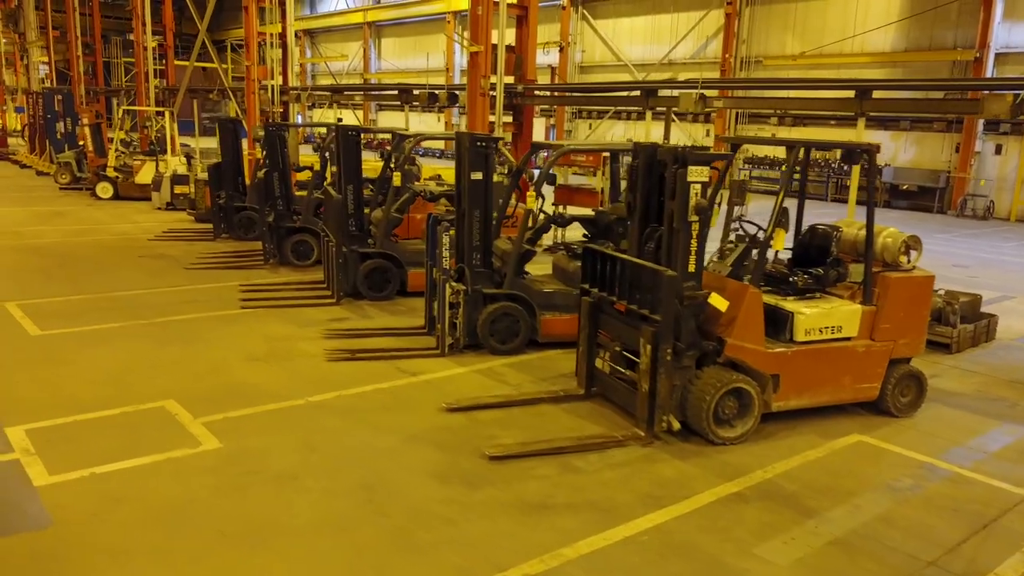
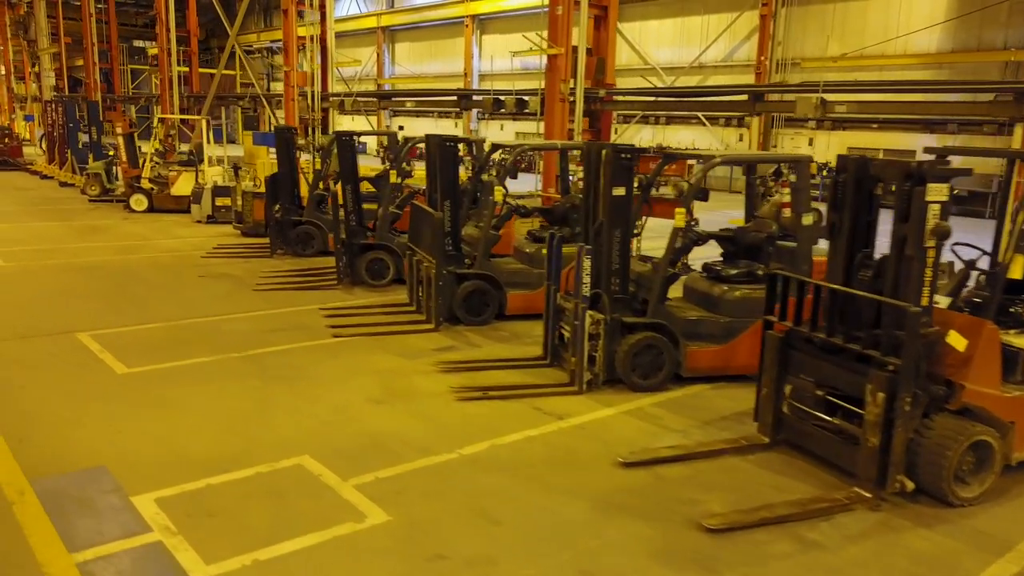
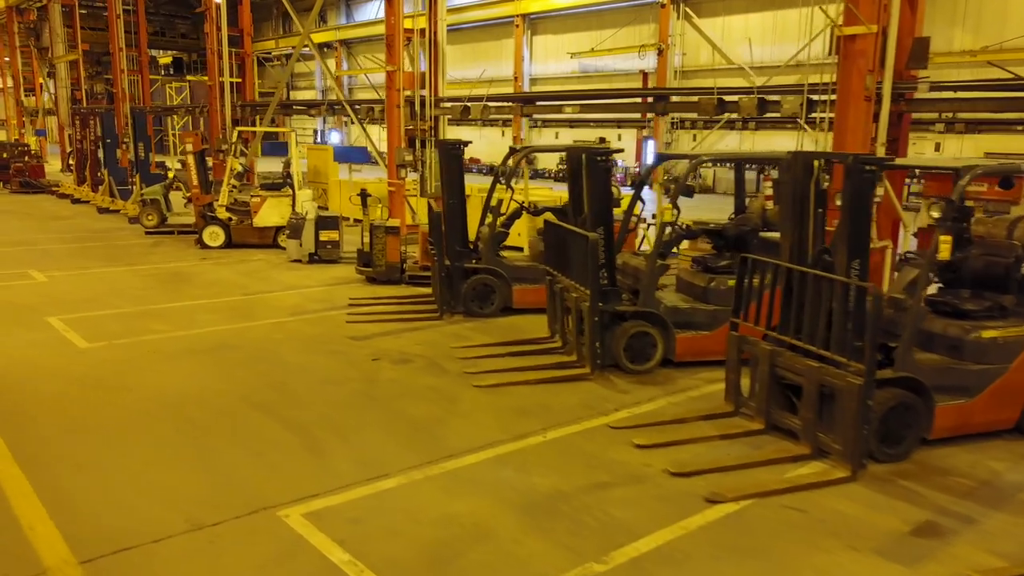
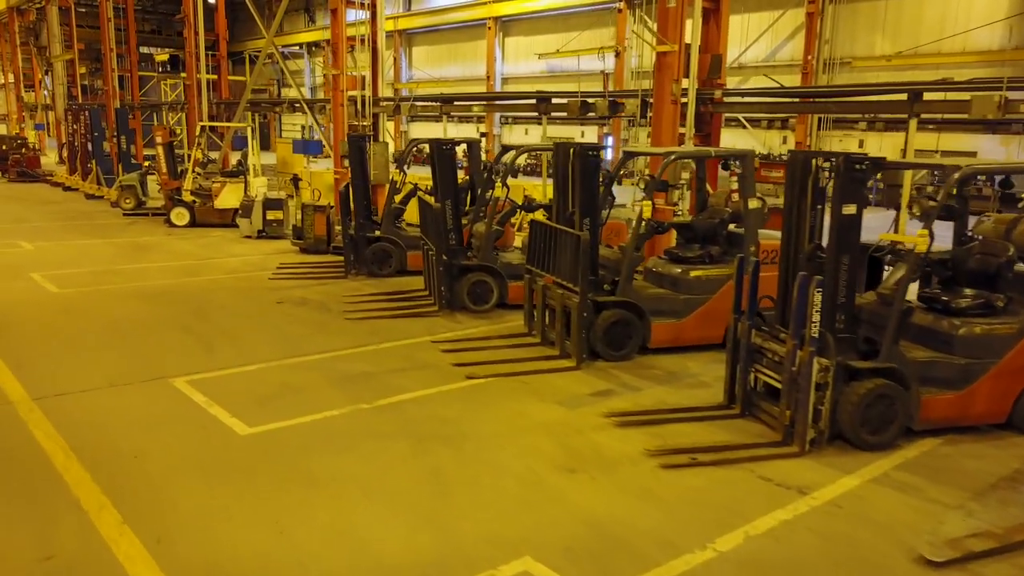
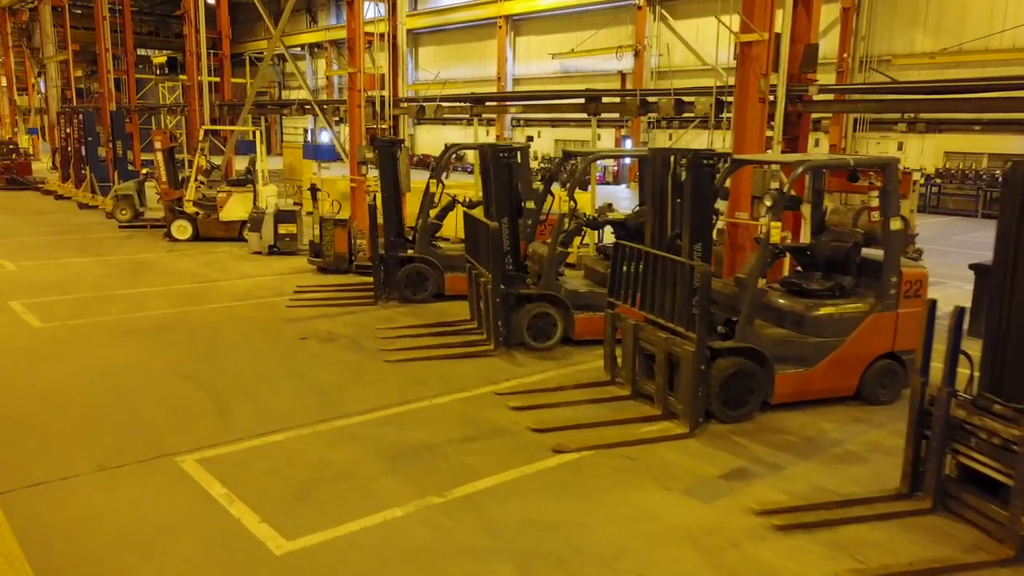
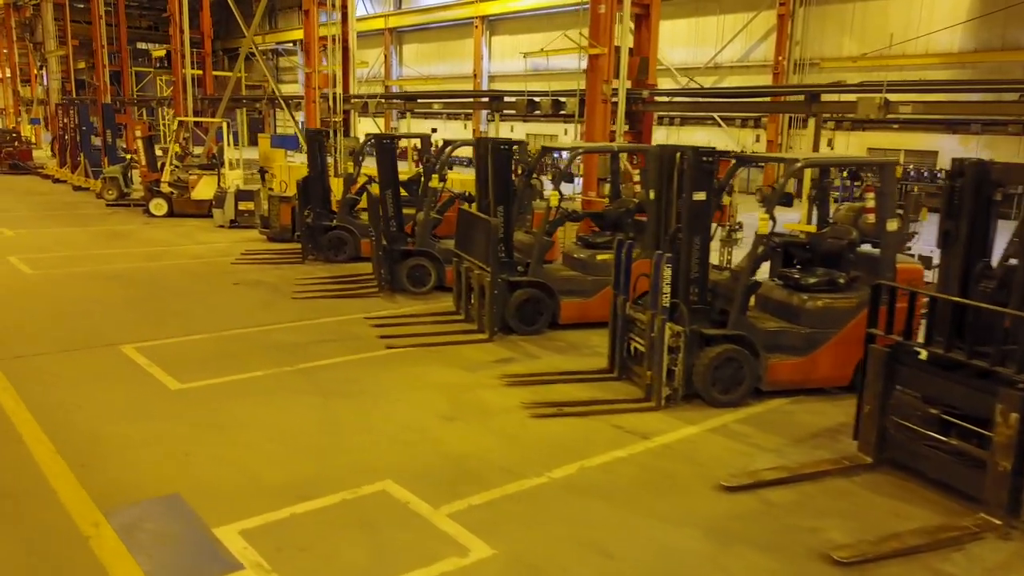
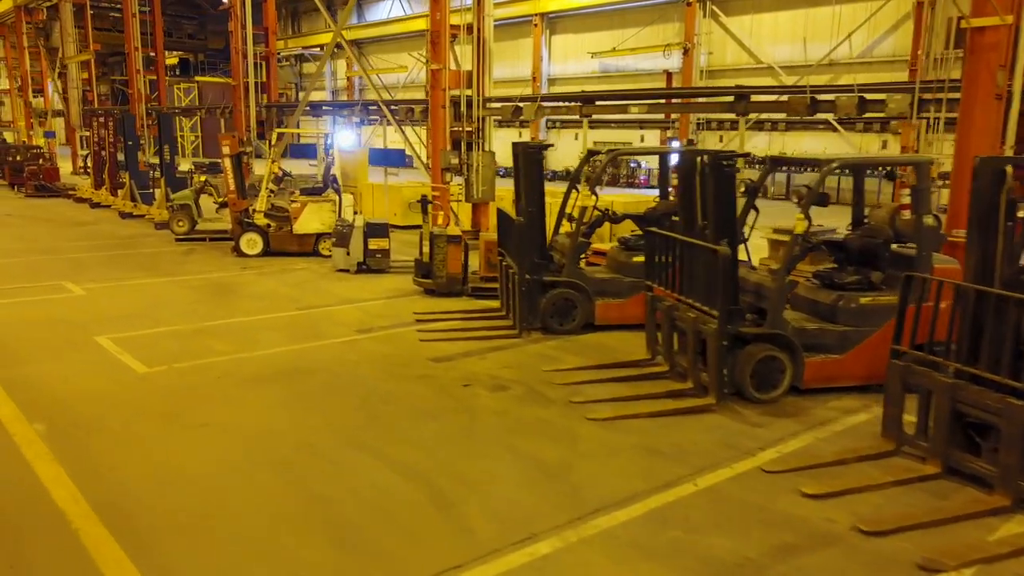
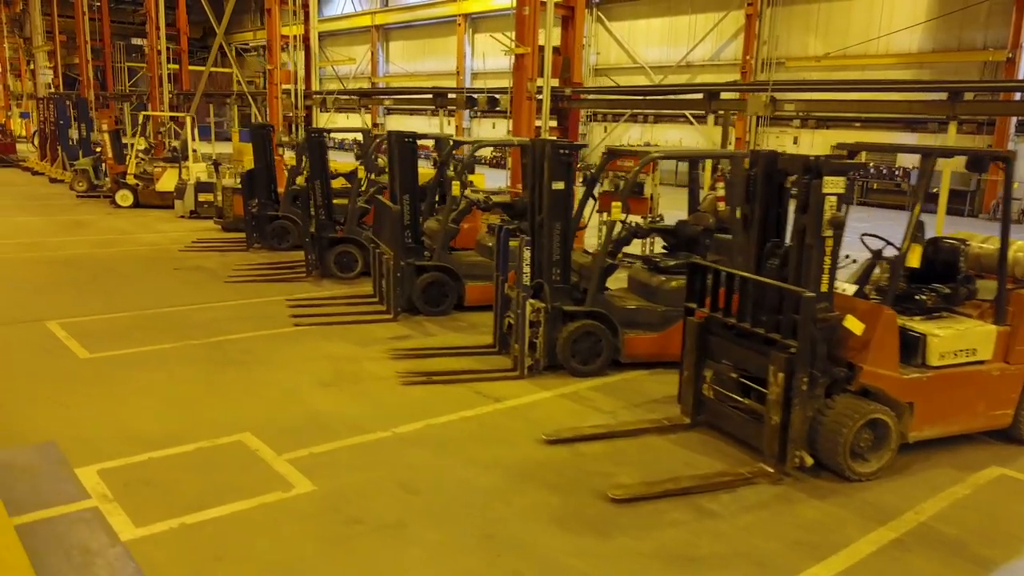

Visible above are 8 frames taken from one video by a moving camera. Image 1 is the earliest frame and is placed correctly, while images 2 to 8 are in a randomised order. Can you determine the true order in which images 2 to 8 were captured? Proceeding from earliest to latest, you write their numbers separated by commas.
8, 2, 6, 4, 5, 3, 7
